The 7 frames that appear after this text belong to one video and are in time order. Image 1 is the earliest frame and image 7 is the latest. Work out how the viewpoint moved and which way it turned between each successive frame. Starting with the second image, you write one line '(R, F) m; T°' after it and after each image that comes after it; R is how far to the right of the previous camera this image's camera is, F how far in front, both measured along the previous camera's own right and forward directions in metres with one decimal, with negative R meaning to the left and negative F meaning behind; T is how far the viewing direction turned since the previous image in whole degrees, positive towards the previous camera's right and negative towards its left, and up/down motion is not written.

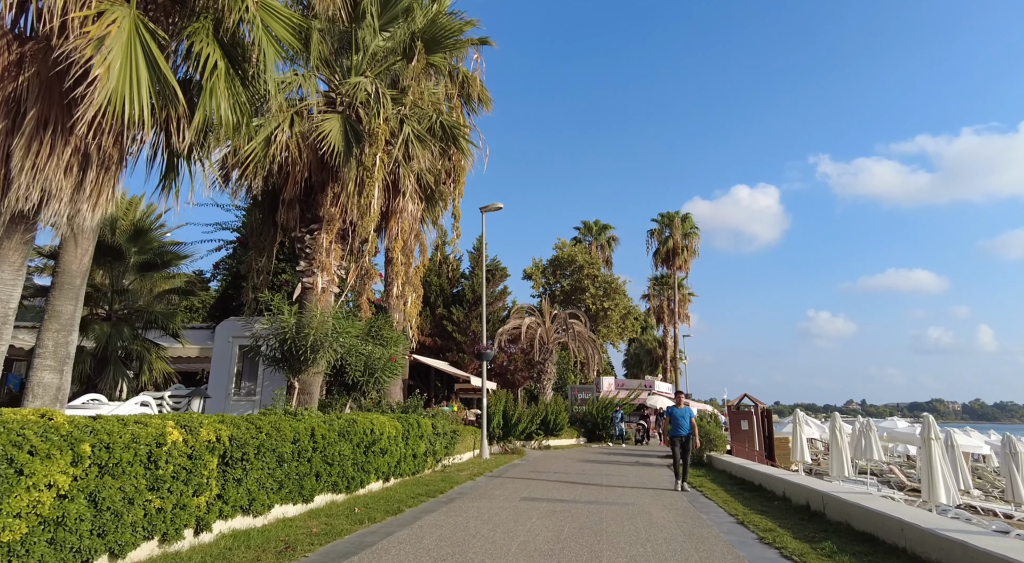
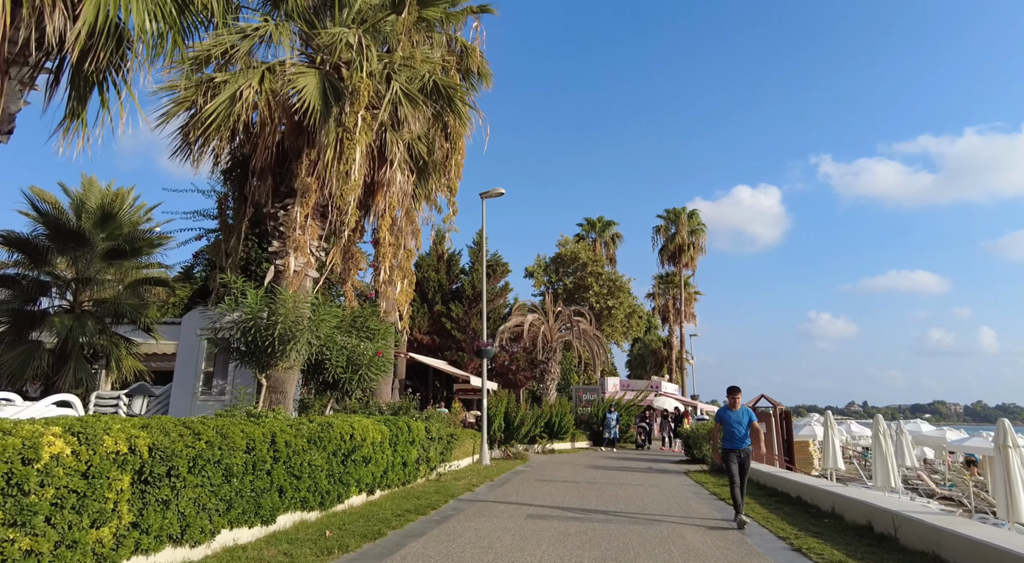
(0.0, +1.6) m; 0°
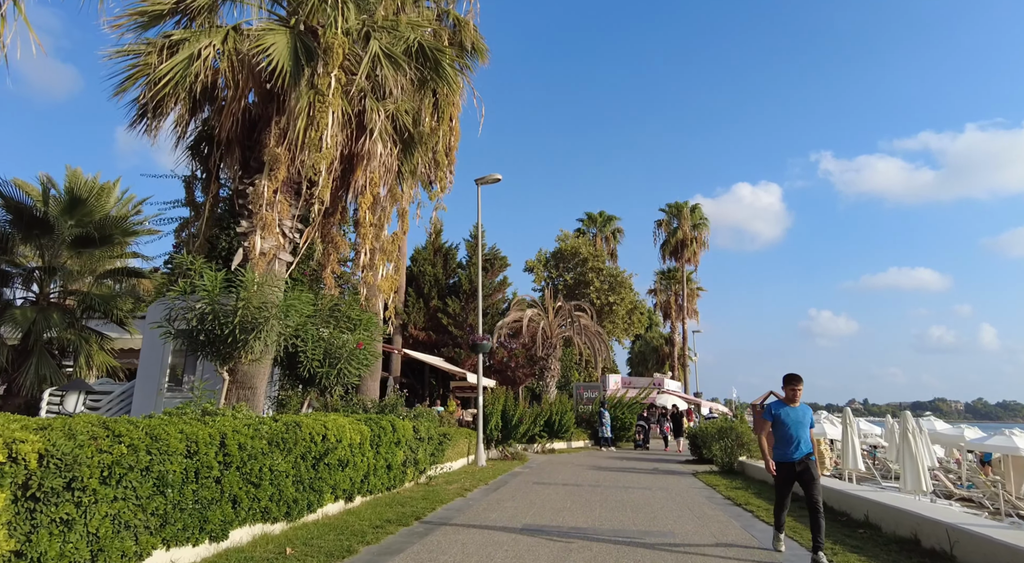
(+0.1, +1.1) m; 0°
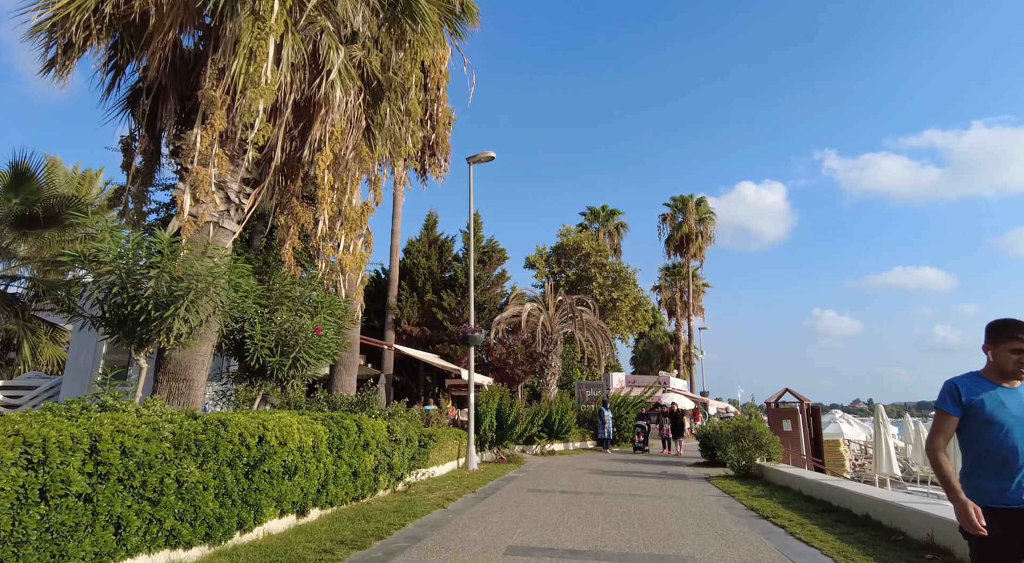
(+0.2, +1.6) m; 0°
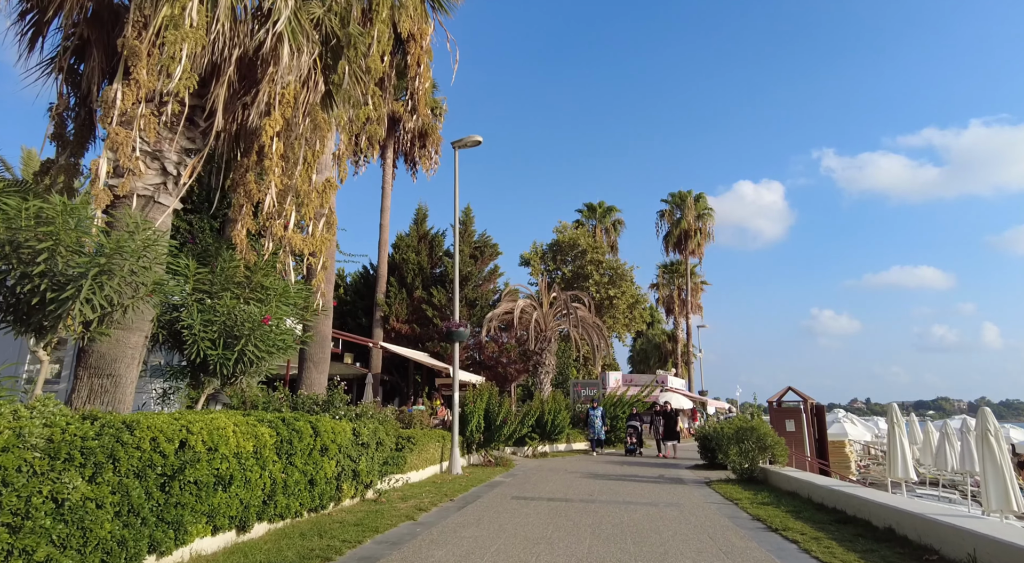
(+0.3, +1.0) m; 0°
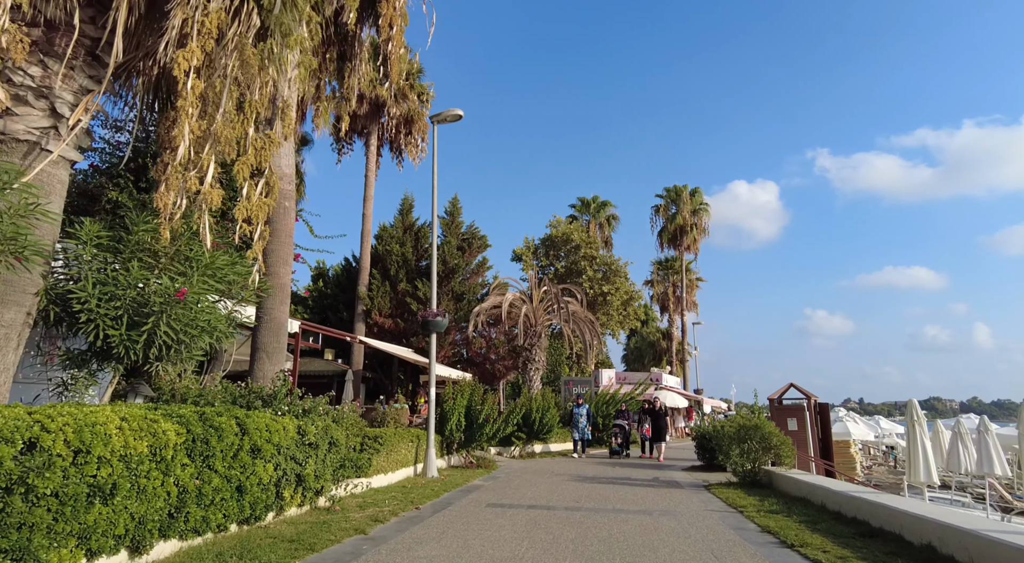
(+0.3, +1.3) m; 0°
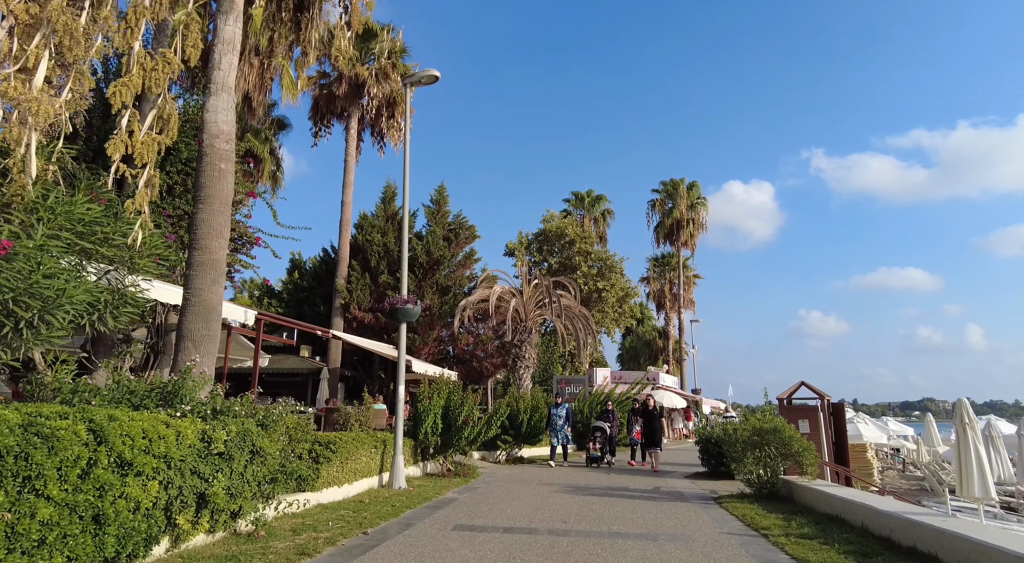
(+0.3, +1.8) m; 0°
